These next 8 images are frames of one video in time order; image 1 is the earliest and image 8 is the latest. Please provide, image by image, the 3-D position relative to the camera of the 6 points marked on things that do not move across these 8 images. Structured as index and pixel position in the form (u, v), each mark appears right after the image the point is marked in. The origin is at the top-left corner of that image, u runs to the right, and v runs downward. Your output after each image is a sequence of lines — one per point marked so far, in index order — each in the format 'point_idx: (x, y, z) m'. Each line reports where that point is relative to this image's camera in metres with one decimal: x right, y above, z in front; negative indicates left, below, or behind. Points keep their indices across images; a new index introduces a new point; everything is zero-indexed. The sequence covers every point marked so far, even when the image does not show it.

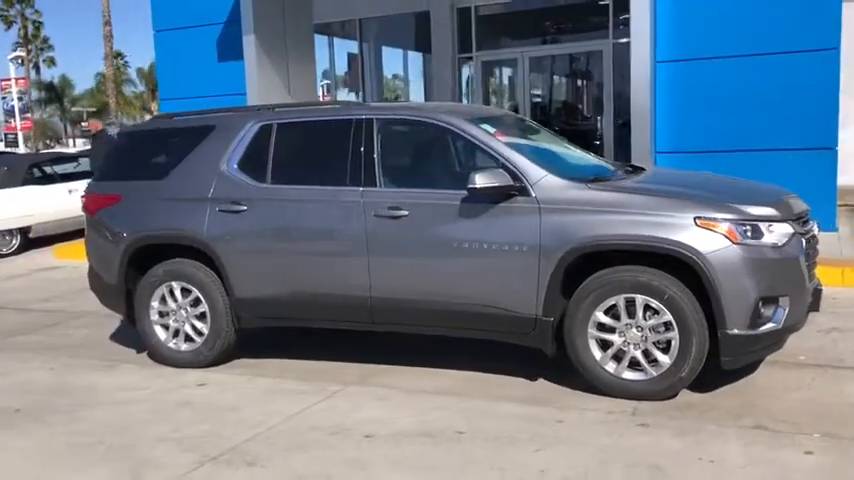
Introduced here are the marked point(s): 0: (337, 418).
0: (-0.6, -1.2, +5.4) m
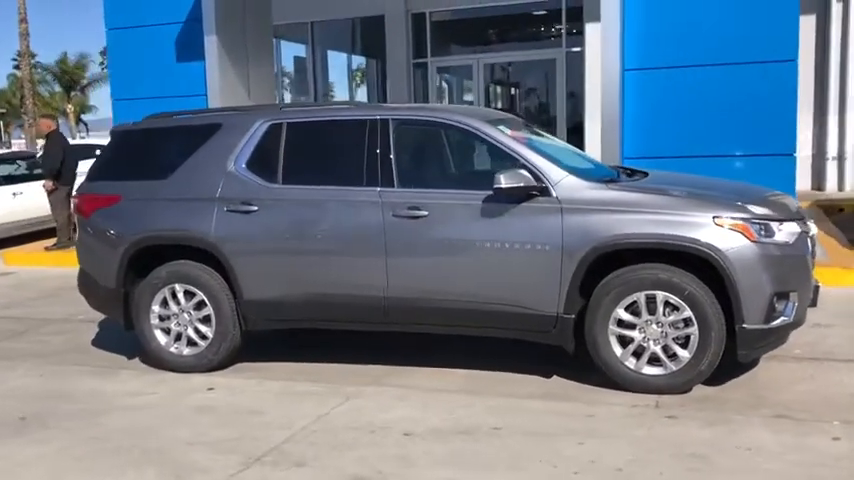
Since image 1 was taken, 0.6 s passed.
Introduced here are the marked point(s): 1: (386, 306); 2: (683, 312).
0: (-0.4, -1.2, +5.4) m
1: (-0.3, -0.5, +6.2) m
2: (+1.8, -0.5, +5.6) m
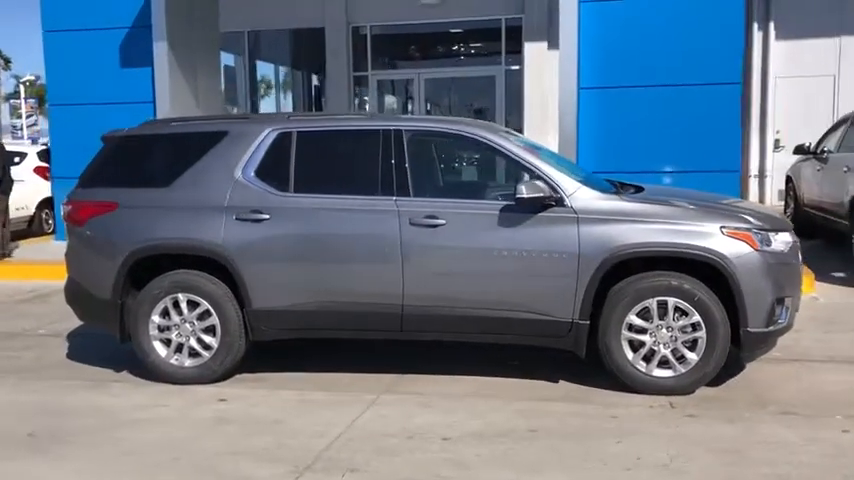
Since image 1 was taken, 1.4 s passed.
0: (-0.2, -1.3, +5.5) m
1: (-0.2, -0.6, +6.3) m
2: (+2.0, -0.6, +5.9) m
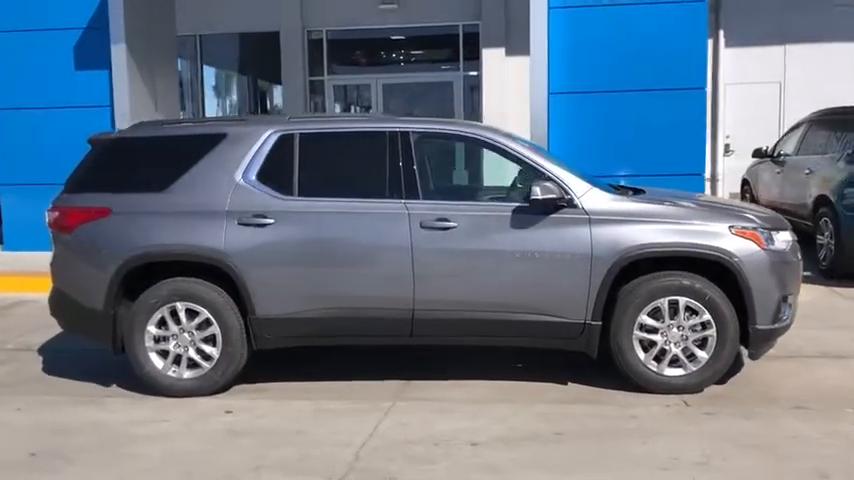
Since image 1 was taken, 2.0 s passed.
0: (0.0, -1.3, +5.3) m
1: (-0.1, -0.6, +6.2) m
2: (+2.1, -0.6, +6.0) m
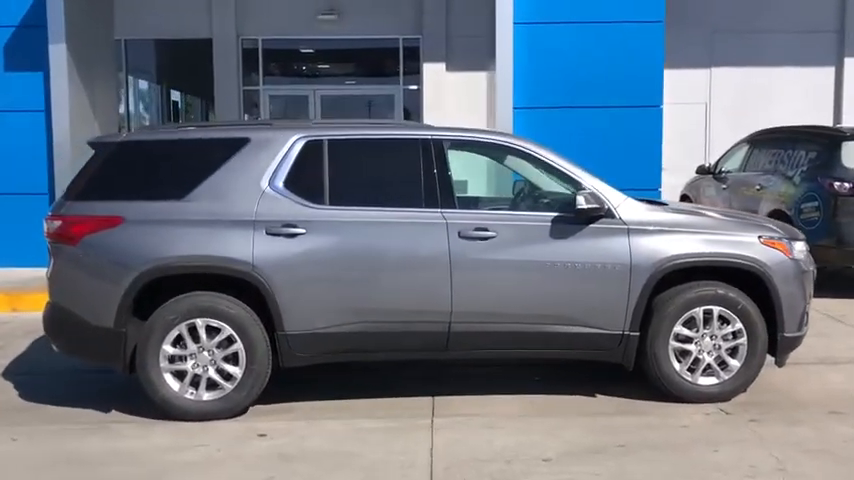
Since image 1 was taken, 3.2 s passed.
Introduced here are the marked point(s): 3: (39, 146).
0: (+0.4, -1.3, +5.2) m
1: (+0.2, -0.7, +6.0) m
2: (+2.4, -0.7, +6.1) m
3: (-6.1, +1.5, +12.3) m
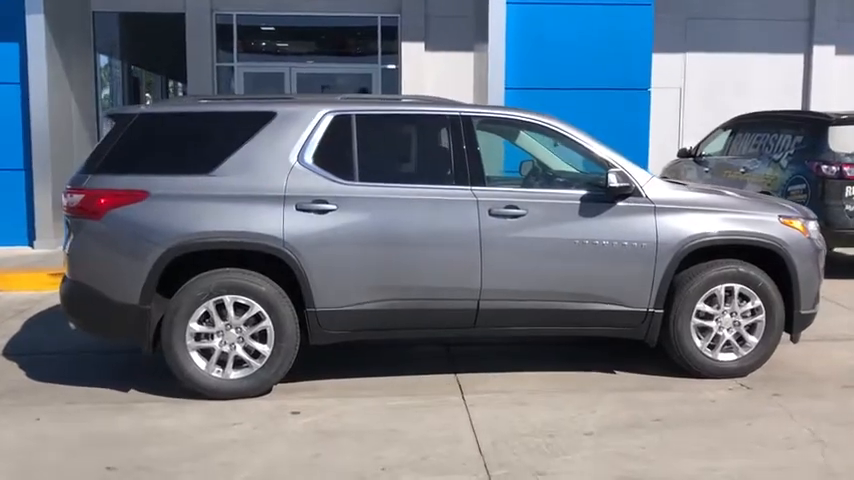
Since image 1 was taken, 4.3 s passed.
0: (+0.6, -1.2, +5.2) m
1: (+0.4, -0.5, +6.0) m
2: (+2.6, -0.5, +6.2) m
3: (-6.2, +1.8, +11.9) m
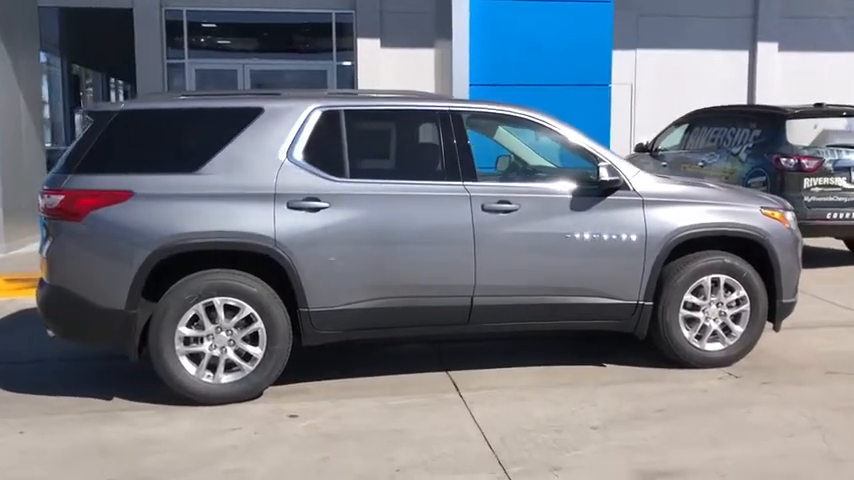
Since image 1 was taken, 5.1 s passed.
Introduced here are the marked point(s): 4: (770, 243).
0: (+0.7, -1.2, +5.2) m
1: (+0.3, -0.5, +6.0) m
2: (+2.5, -0.4, +6.4) m
3: (-6.7, +1.7, +11.3) m
4: (+2.8, 0.0, +6.4) m
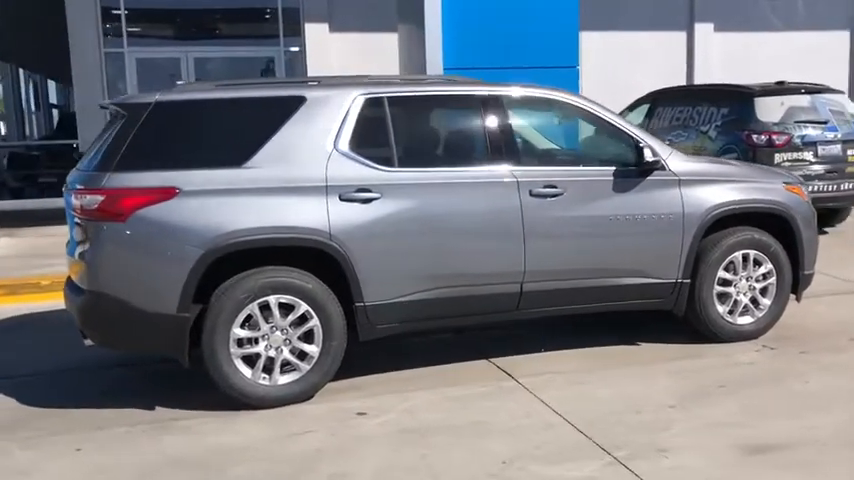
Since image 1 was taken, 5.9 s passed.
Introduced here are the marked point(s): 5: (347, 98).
0: (+1.1, -1.1, +5.2) m
1: (+0.7, -0.4, +5.9) m
2: (+2.8, -0.2, +6.6) m
3: (-7.0, +1.6, +10.4) m
4: (+3.1, +0.2, +6.6) m
5: (-0.6, +1.0, +5.6) m
